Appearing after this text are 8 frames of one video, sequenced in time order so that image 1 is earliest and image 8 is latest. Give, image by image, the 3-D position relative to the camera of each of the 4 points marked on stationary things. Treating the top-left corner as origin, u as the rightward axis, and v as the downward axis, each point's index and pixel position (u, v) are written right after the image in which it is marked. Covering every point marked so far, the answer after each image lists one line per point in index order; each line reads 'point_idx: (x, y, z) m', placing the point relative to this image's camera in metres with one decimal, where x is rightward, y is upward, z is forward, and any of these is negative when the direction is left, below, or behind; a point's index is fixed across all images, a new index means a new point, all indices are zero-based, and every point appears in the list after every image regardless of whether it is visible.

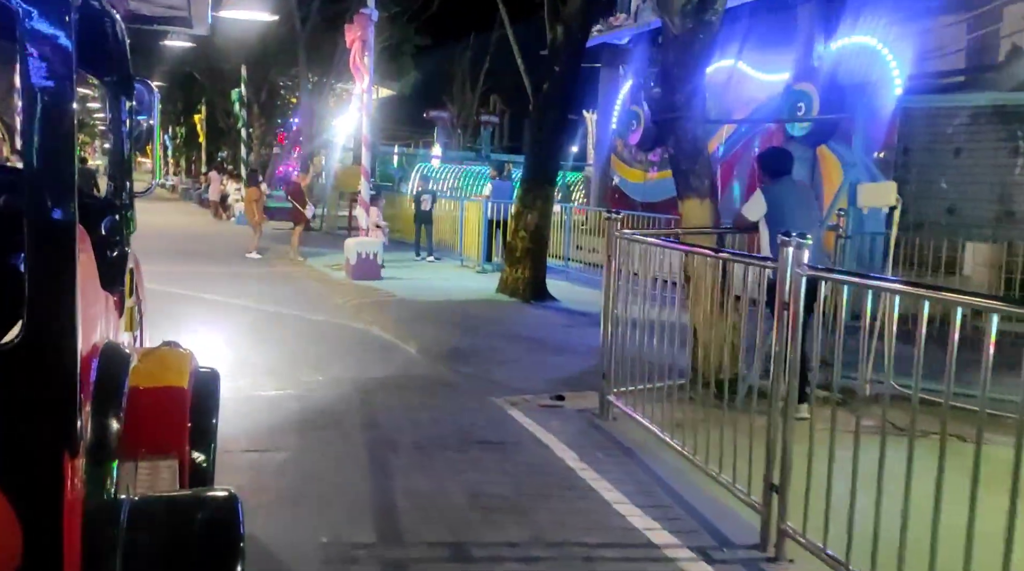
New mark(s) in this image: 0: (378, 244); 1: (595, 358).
0: (-2.3, +0.7, +15.4) m
1: (+0.8, -0.7, +9.0) m
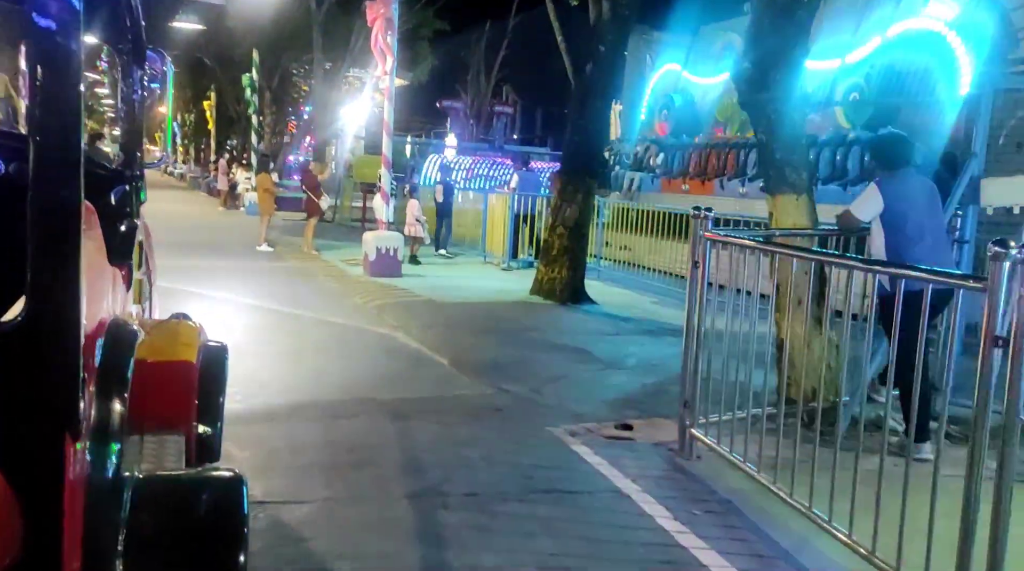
0: (-1.8, +0.7, +14.3) m
1: (+1.2, -0.8, +7.9) m
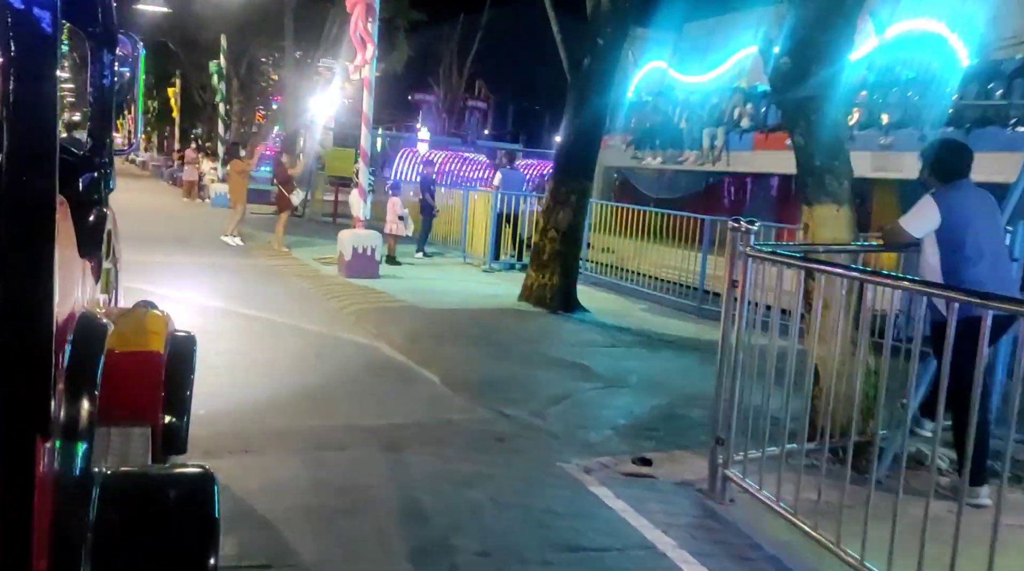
0: (-2.0, +0.7, +13.6) m
1: (+1.2, -0.9, +7.3) m
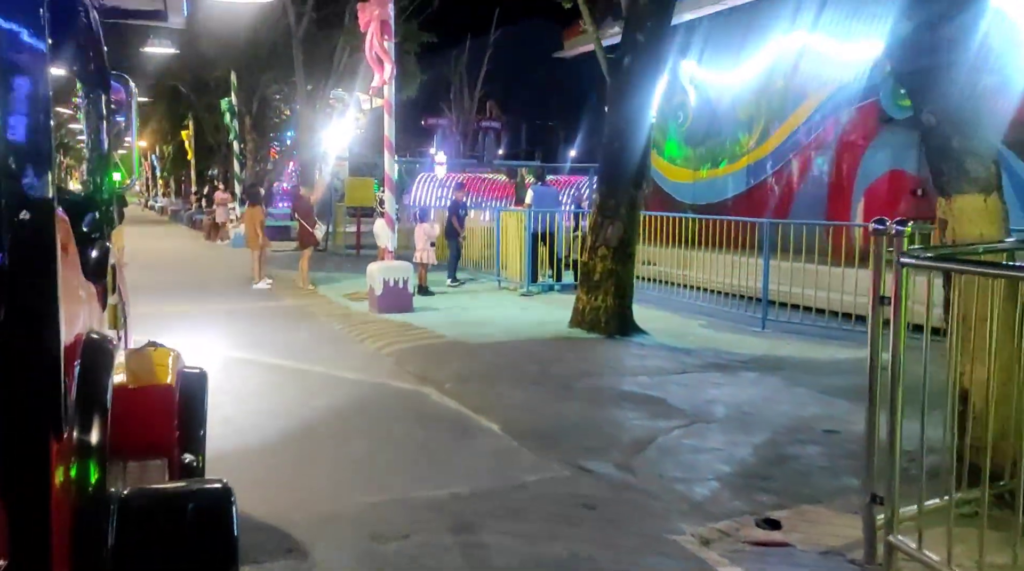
0: (-1.5, +0.2, +12.7) m
1: (+1.7, -1.0, +6.3) m
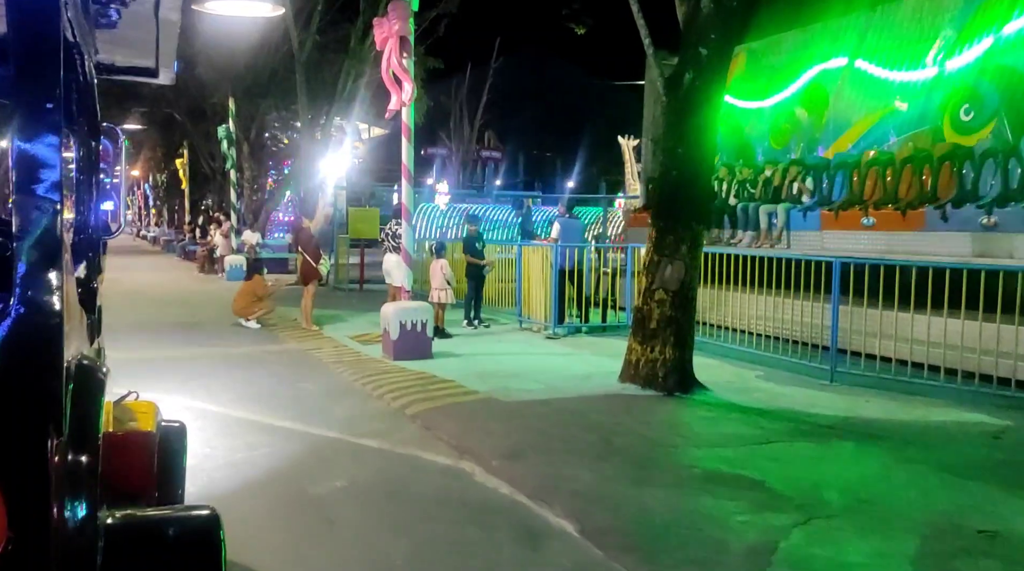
0: (-1.1, -0.3, +11.4) m
1: (+2.1, -1.3, +5.0) m
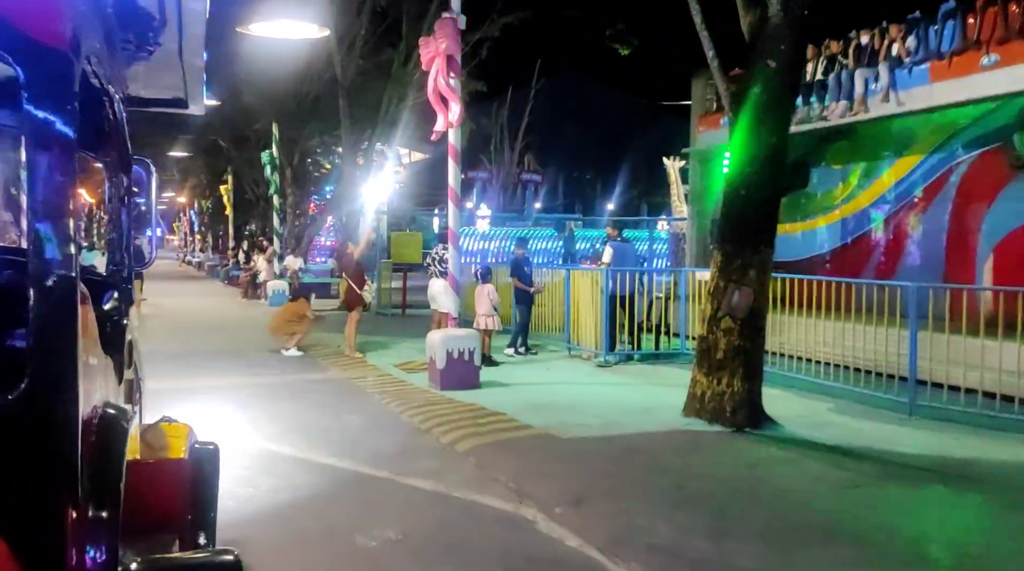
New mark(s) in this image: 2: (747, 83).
0: (-0.5, -0.6, +10.9) m
1: (+2.5, -1.5, +4.4) m
2: (+2.1, +1.8, +8.0) m
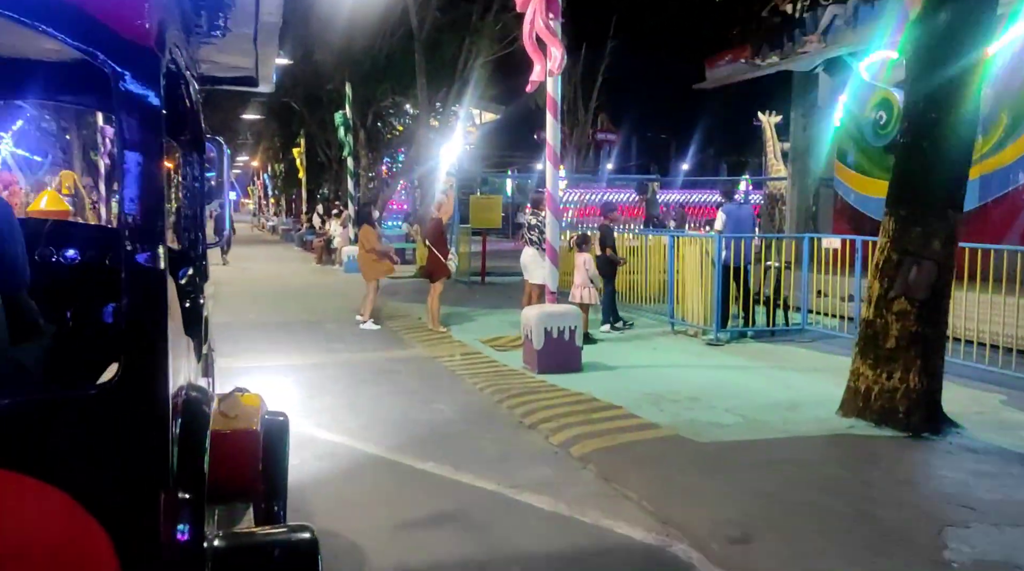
0: (+0.7, -0.3, +9.7) m
1: (+3.1, -1.4, +3.0) m
2: (+3.0, +1.9, +6.5) m
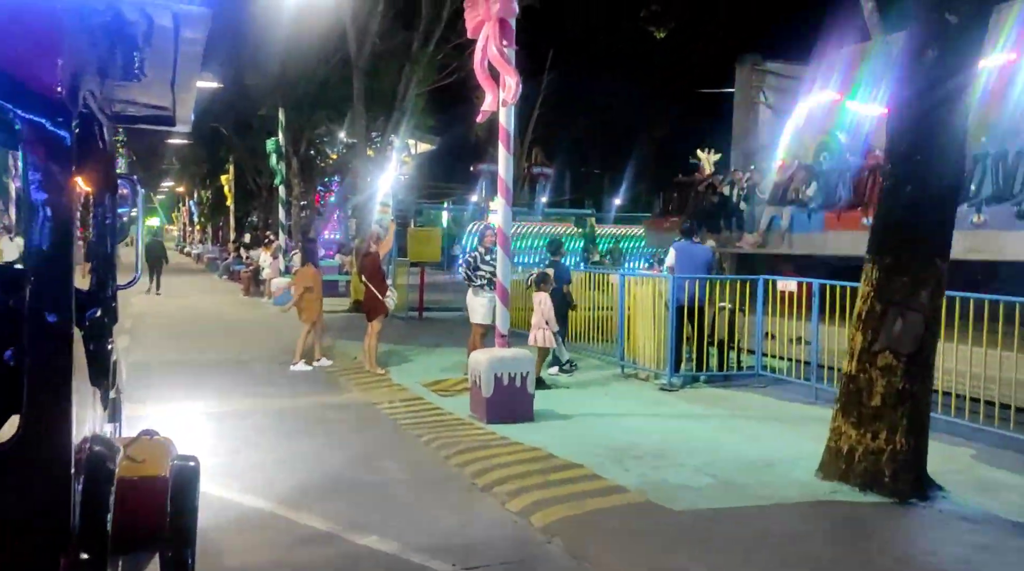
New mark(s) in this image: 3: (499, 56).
0: (+0.2, -0.7, +9.1) m
1: (+3.1, -1.7, +2.5) m
2: (+2.7, +1.6, +6.1) m
3: (-0.1, +2.3, +8.9) m
